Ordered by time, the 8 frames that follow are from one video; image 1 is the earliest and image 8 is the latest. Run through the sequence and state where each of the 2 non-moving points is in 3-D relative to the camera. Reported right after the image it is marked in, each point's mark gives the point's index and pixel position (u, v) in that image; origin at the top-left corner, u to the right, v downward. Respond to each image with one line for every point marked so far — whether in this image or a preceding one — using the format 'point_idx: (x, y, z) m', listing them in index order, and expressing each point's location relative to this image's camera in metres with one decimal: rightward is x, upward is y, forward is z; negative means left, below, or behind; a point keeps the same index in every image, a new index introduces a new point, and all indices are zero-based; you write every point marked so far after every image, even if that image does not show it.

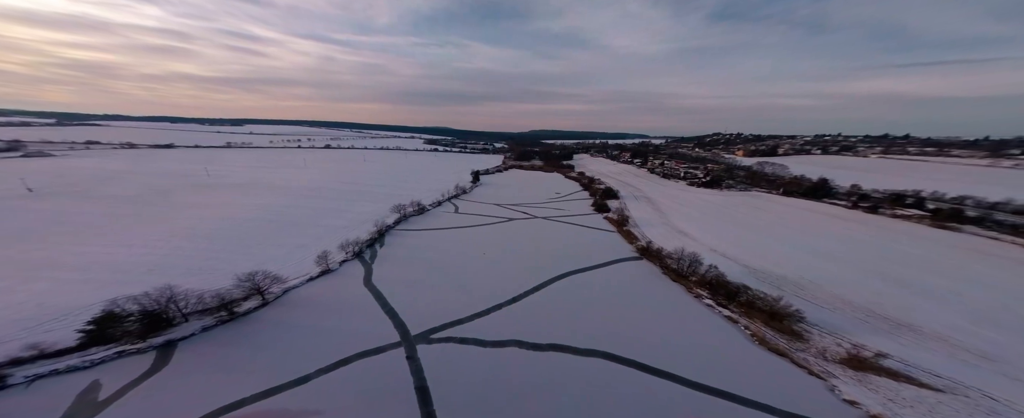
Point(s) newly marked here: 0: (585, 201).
0: (+3.9, +0.4, +15.4) m
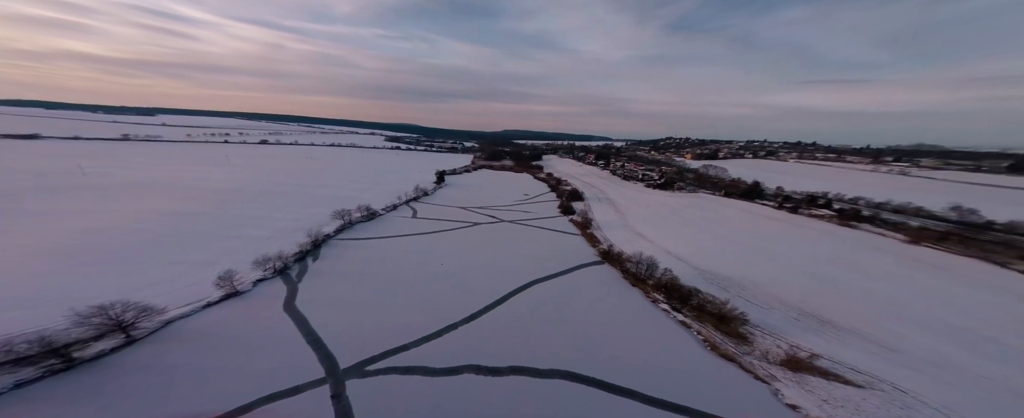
0: (+1.9, +0.2, +15.4) m
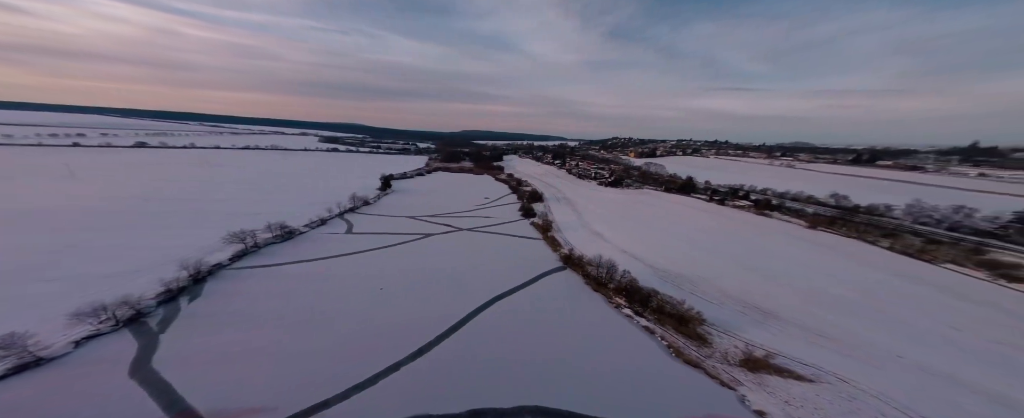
0: (-0.5, +0.1, +14.9) m
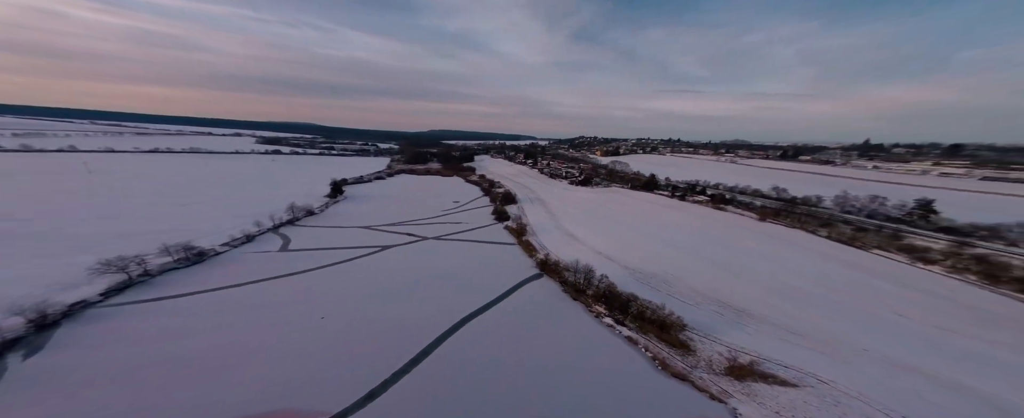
0: (-2.2, -0.1, +14.1) m
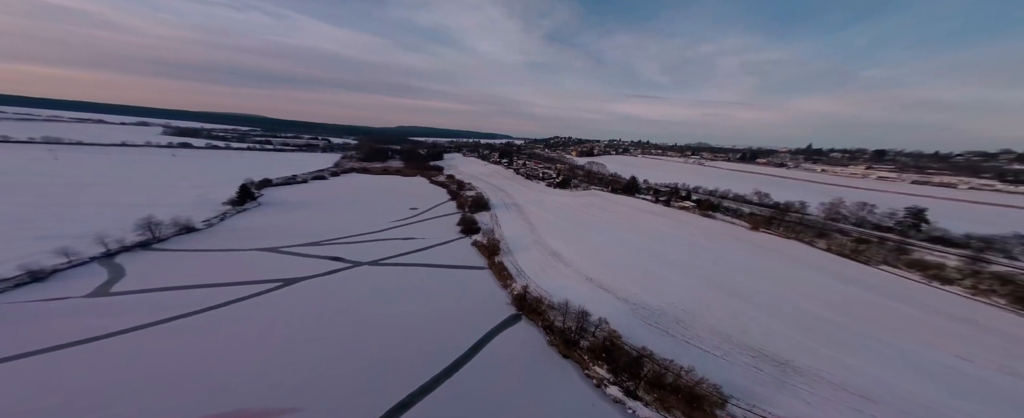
0: (-3.6, -0.5, +11.6) m
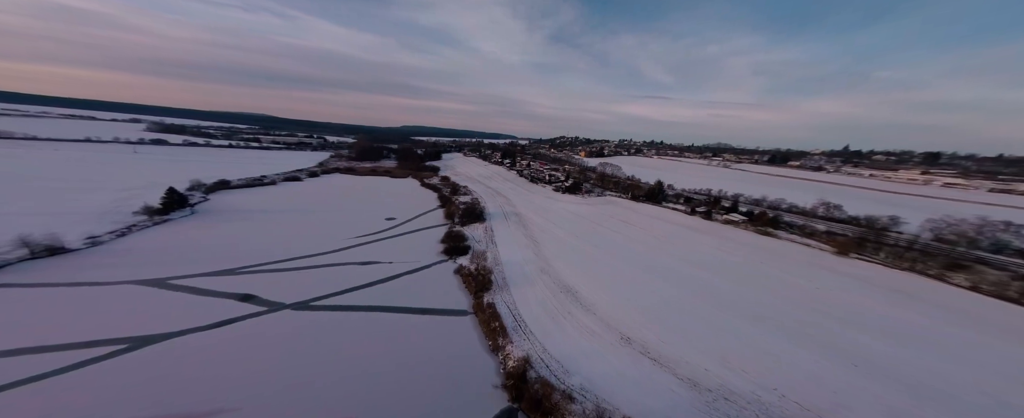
0: (-3.5, -0.8, +9.1) m
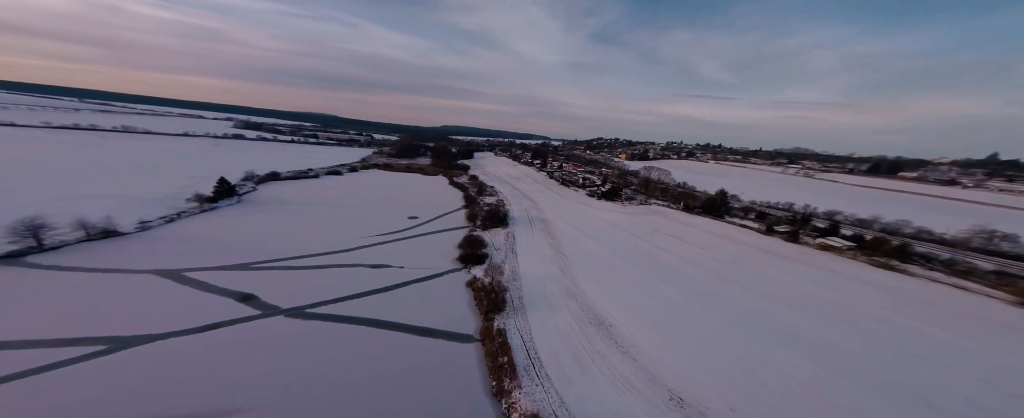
0: (-2.6, -0.8, +8.6) m
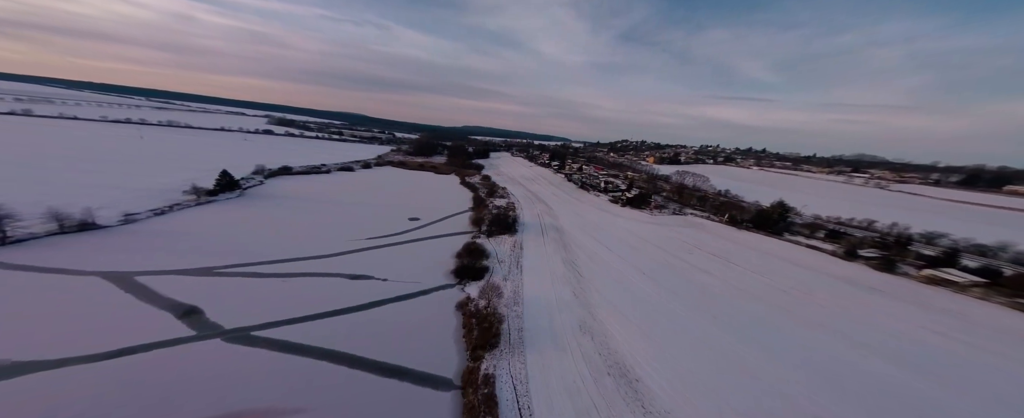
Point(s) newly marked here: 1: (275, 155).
0: (-2.3, -0.8, +7.7) m
1: (-13.7, +3.3, +17.4) m
